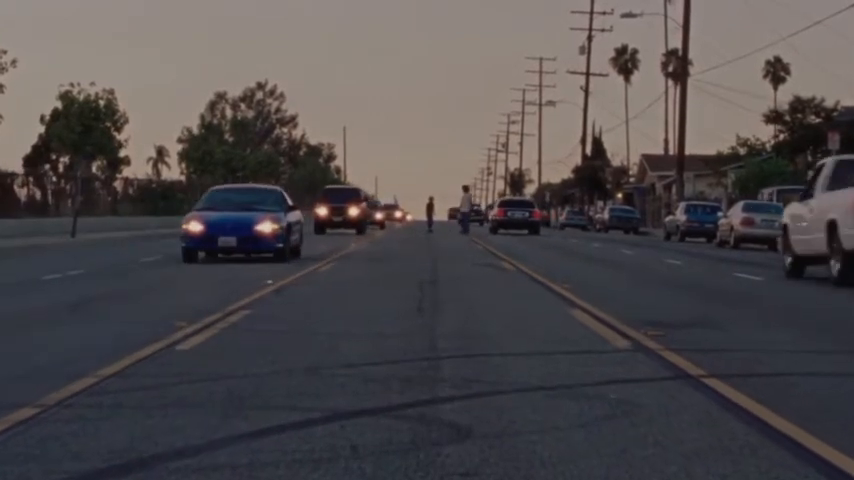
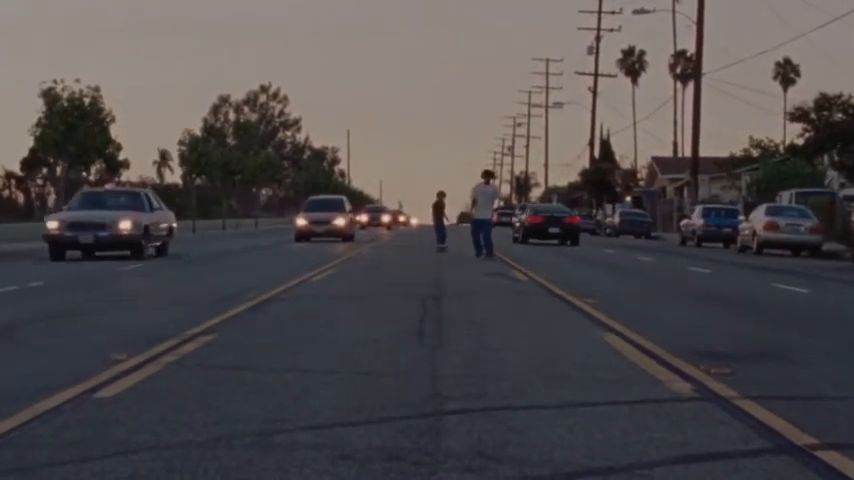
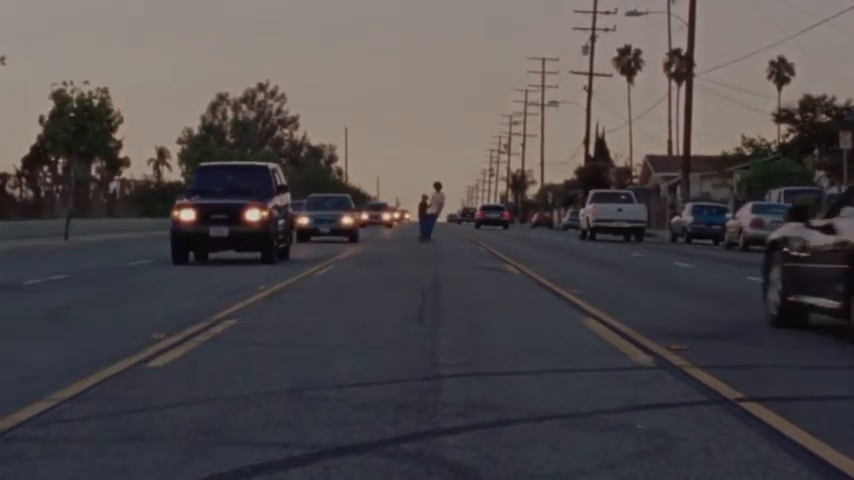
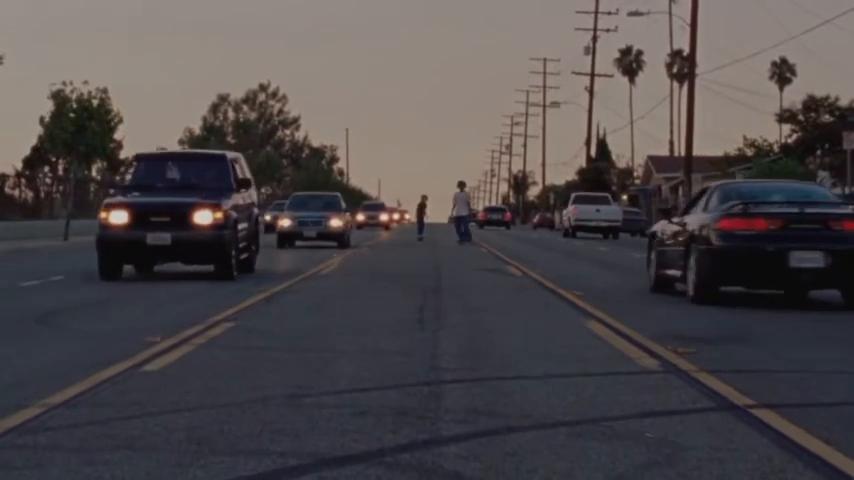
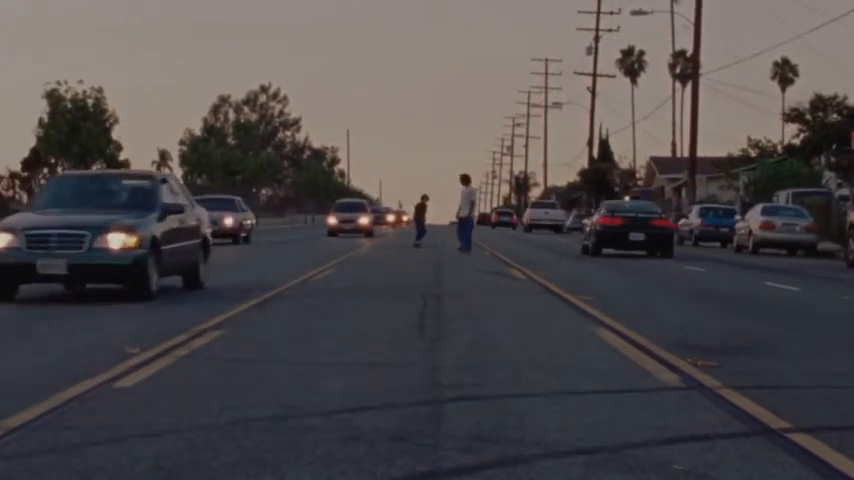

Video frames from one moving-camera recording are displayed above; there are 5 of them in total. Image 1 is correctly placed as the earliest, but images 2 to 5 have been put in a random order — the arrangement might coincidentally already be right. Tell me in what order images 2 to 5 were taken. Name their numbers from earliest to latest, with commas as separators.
3, 4, 5, 2
